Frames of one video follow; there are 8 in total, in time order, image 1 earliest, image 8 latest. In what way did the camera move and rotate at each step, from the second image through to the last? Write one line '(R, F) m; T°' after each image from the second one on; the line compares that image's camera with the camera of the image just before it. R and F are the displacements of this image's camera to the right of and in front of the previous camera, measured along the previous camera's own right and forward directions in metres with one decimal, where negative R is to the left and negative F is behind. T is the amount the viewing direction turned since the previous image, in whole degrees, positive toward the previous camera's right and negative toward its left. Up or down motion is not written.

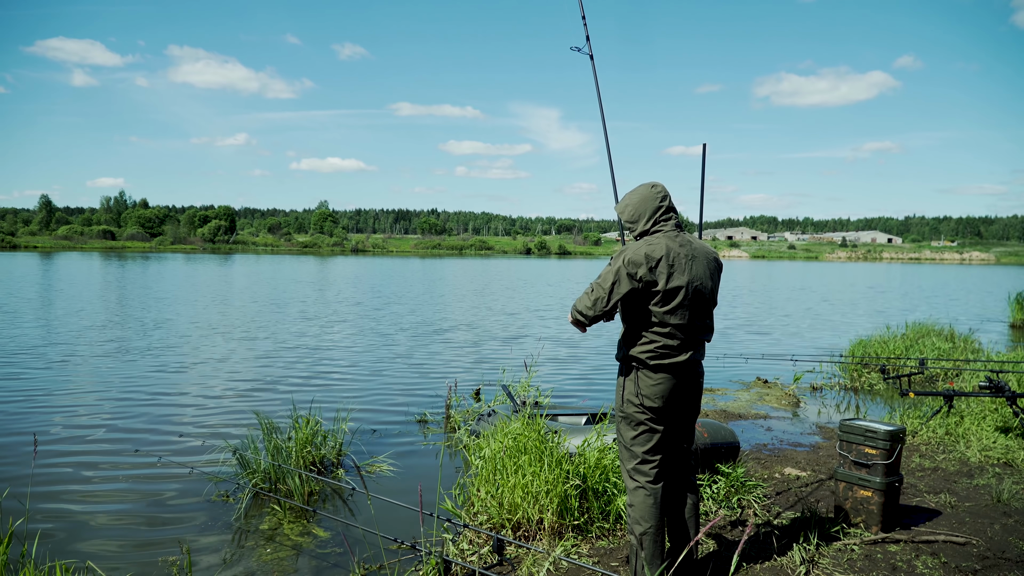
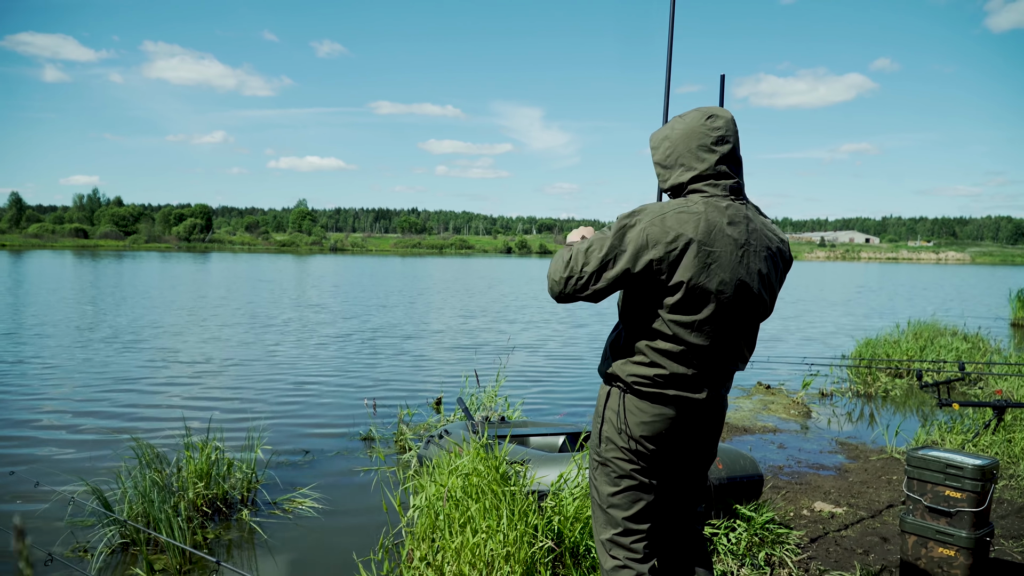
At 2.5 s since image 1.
(+0.2, +1.7) m; +1°
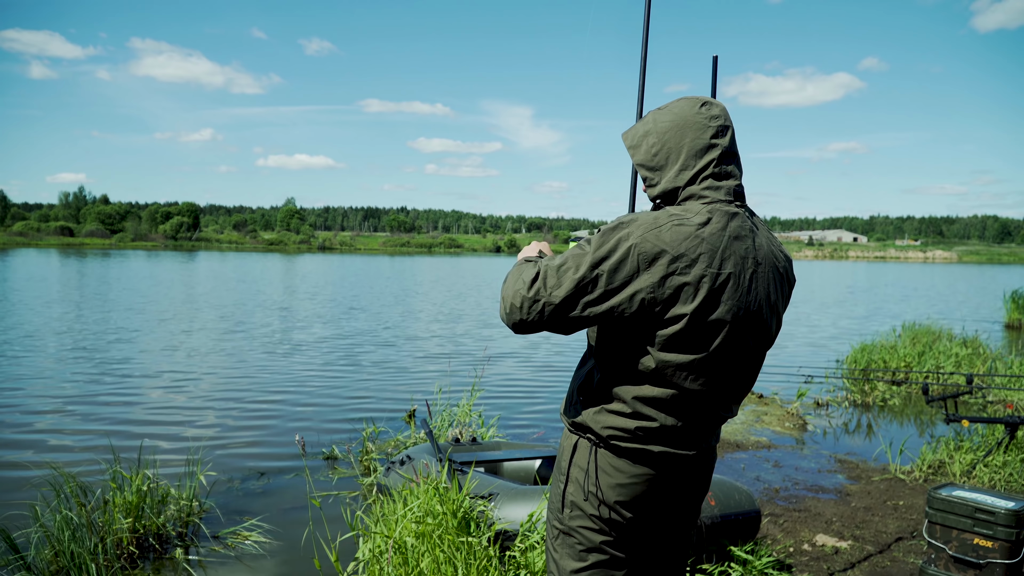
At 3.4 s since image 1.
(+0.2, +0.6) m; +1°
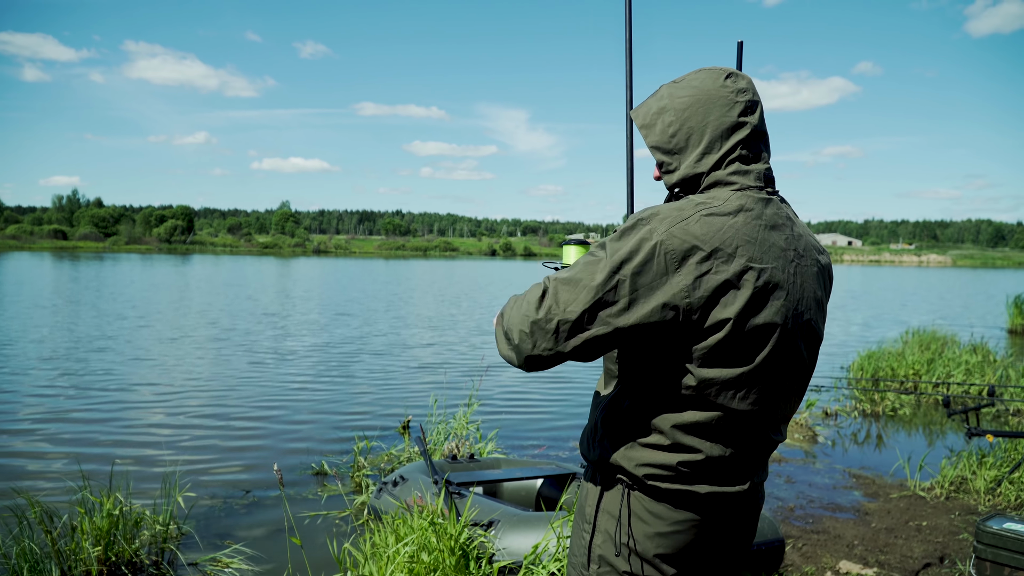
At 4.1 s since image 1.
(0.0, +0.4) m; 0°
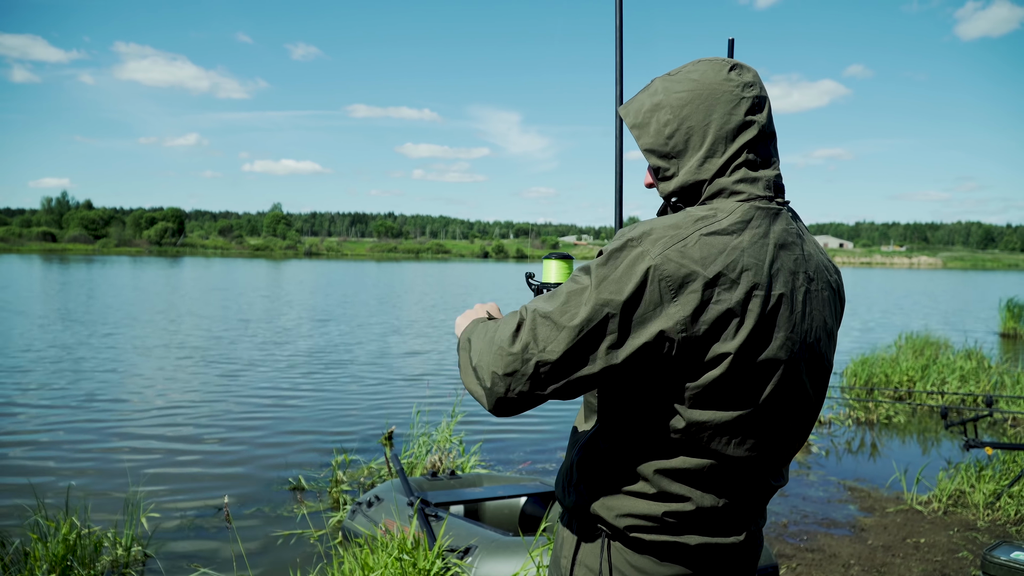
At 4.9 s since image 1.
(+0.1, +0.2) m; +1°
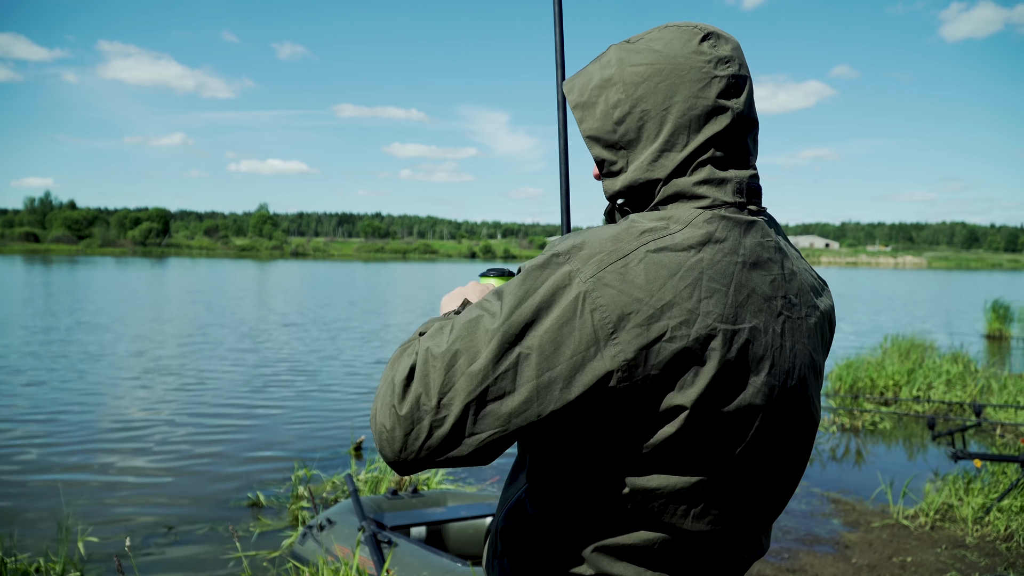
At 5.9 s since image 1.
(+0.2, +0.3) m; +1°
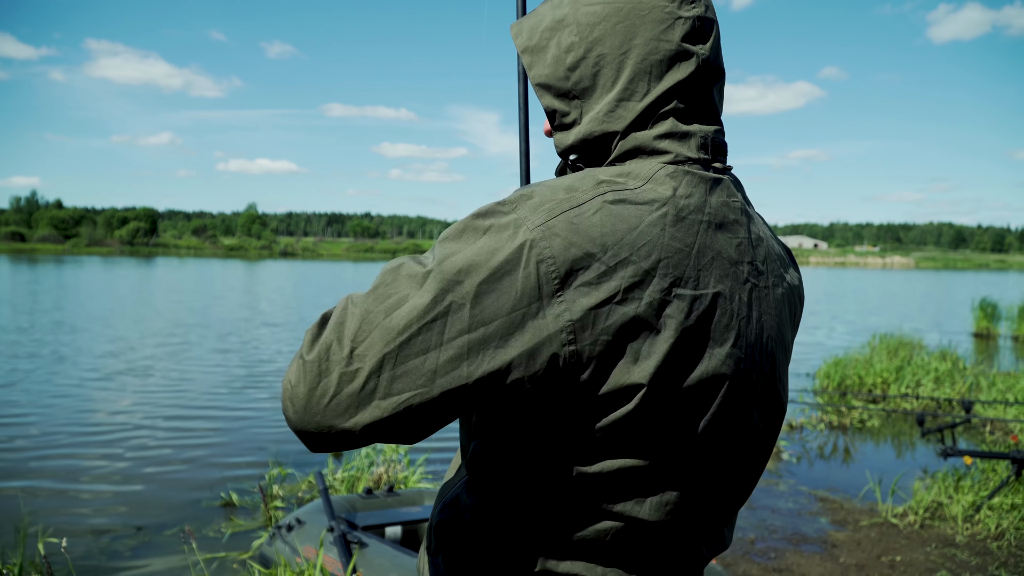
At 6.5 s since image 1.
(+0.1, +0.2) m; +1°
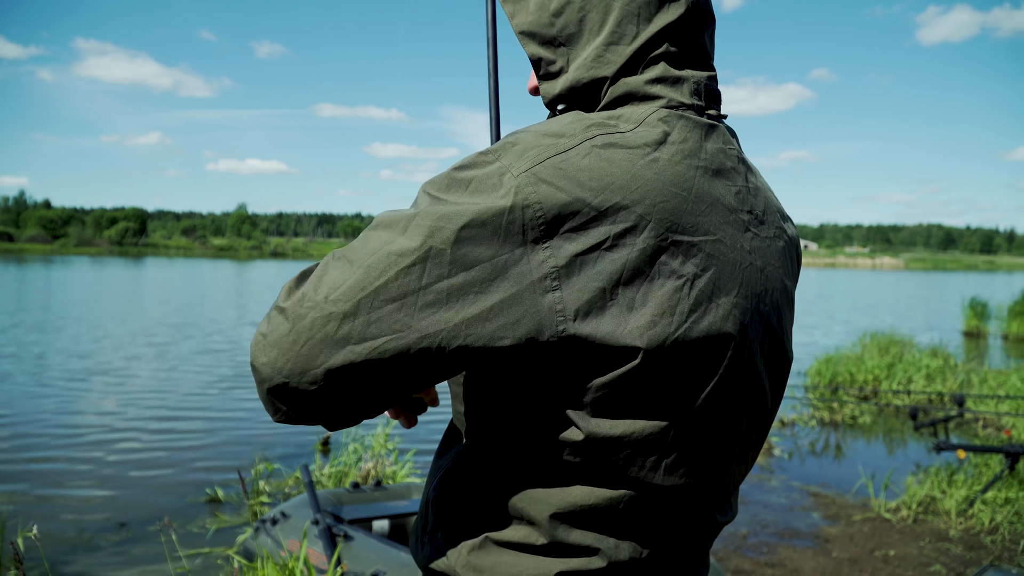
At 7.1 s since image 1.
(0.0, +0.1) m; +1°
